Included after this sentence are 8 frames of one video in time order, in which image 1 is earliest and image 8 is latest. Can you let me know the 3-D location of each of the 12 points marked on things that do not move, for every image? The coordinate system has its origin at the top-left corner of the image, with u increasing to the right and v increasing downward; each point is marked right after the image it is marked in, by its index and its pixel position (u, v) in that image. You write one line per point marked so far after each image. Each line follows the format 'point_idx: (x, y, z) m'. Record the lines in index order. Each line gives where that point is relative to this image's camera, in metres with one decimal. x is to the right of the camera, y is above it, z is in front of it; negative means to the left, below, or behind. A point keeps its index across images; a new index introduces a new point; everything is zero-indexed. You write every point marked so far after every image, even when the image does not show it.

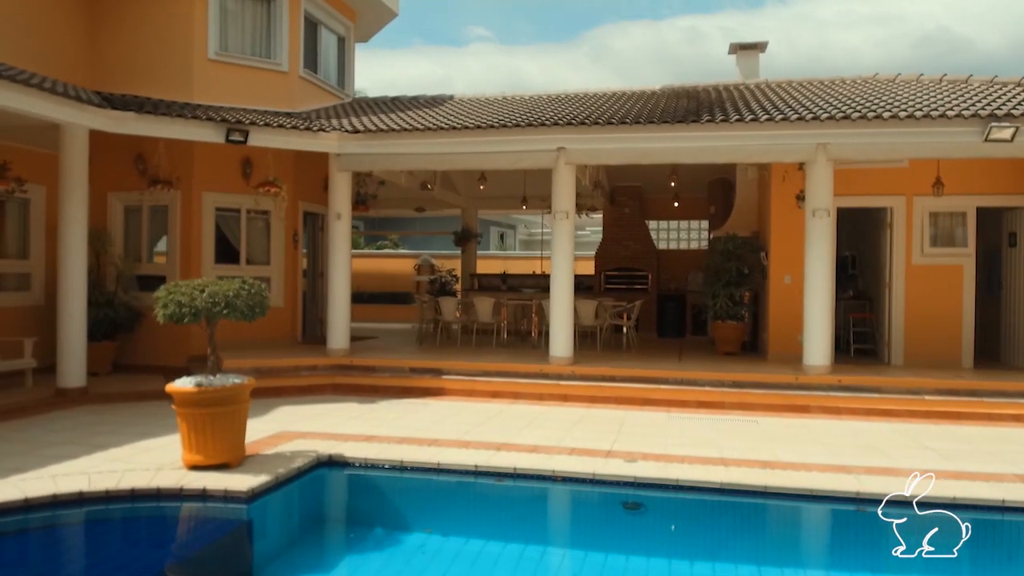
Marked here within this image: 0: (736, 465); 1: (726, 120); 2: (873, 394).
0: (+2.0, -1.6, +6.6) m
1: (+2.8, +2.1, +9.3) m
2: (+4.4, -1.3, +9.1) m
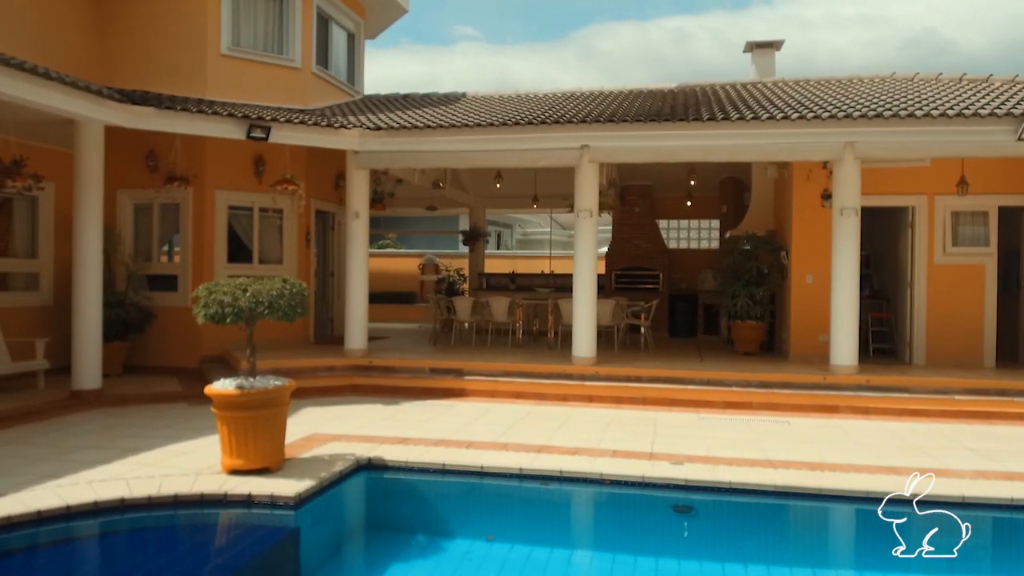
0: (+2.4, -1.6, +6.5) m
1: (+3.1, +2.1, +9.2) m
2: (+4.7, -1.3, +9.0) m
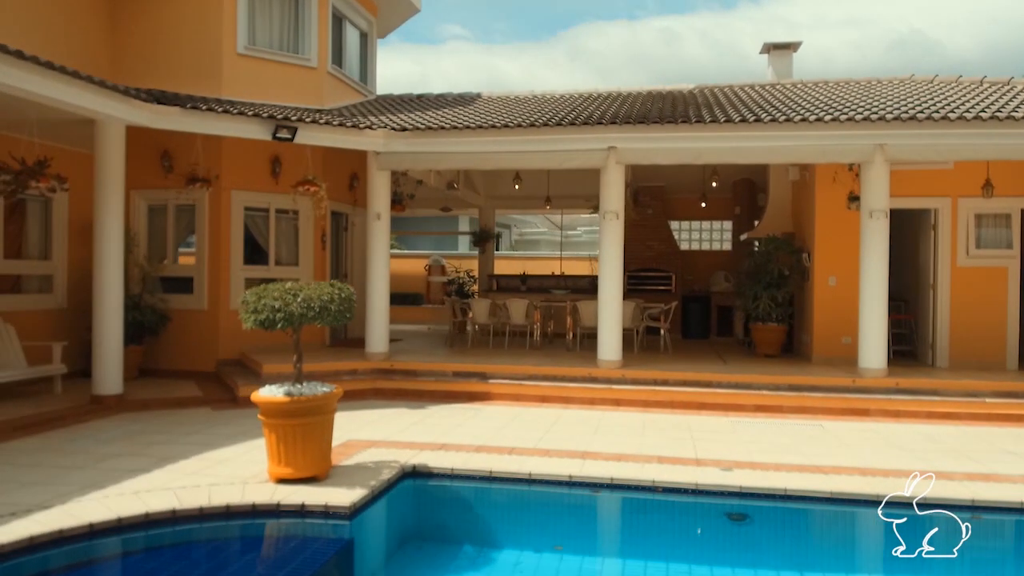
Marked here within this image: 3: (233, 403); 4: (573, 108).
0: (+2.7, -1.6, +6.4) m
1: (+3.4, +2.0, +9.1) m
2: (+5.0, -1.3, +9.0) m
3: (-3.5, -1.4, +9.4) m
4: (+1.0, +2.8, +11.9) m
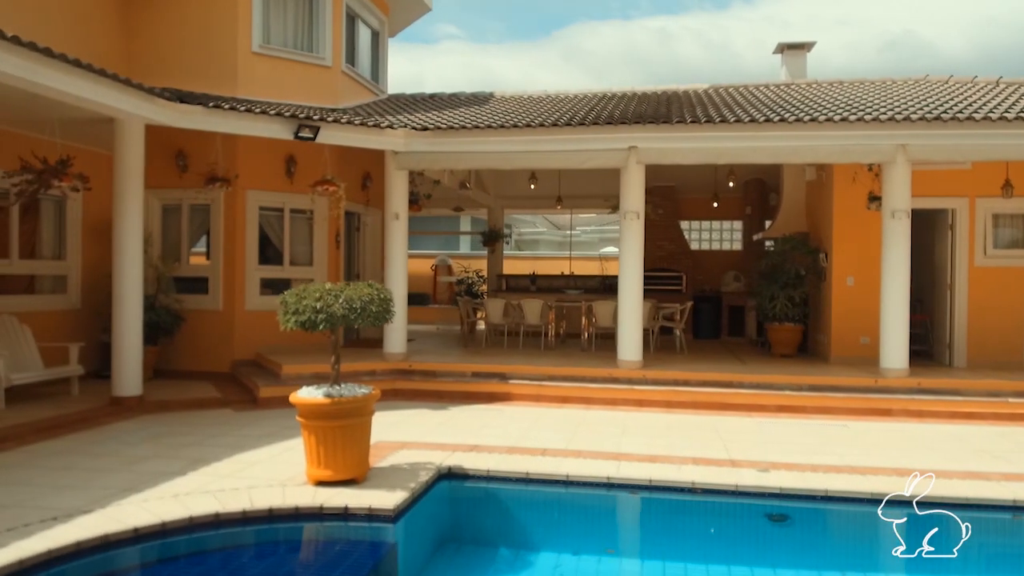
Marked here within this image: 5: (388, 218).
0: (+3.0, -1.6, +6.4) m
1: (+3.7, +2.0, +9.1) m
2: (+5.3, -1.3, +9.0) m
3: (-3.2, -1.4, +9.3) m
4: (+1.2, +2.8, +11.8) m
5: (-1.7, +1.0, +10.4) m
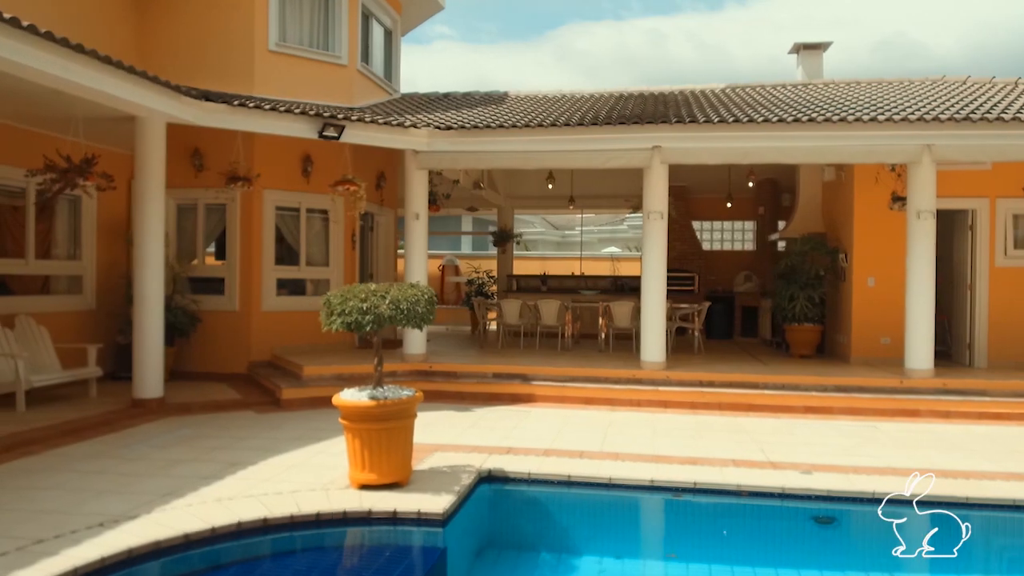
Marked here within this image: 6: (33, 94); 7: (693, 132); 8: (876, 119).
0: (+3.4, -1.6, +6.4) m
1: (+4.0, +2.0, +9.1) m
2: (+5.6, -1.3, +9.0) m
3: (-2.9, -1.4, +9.2) m
4: (+1.5, +2.8, +11.8) m
5: (-1.4, +1.0, +10.4) m
6: (-4.7, +1.9, +7.3) m
7: (+2.3, +2.0, +9.5) m
8: (+4.4, +2.0, +9.1) m
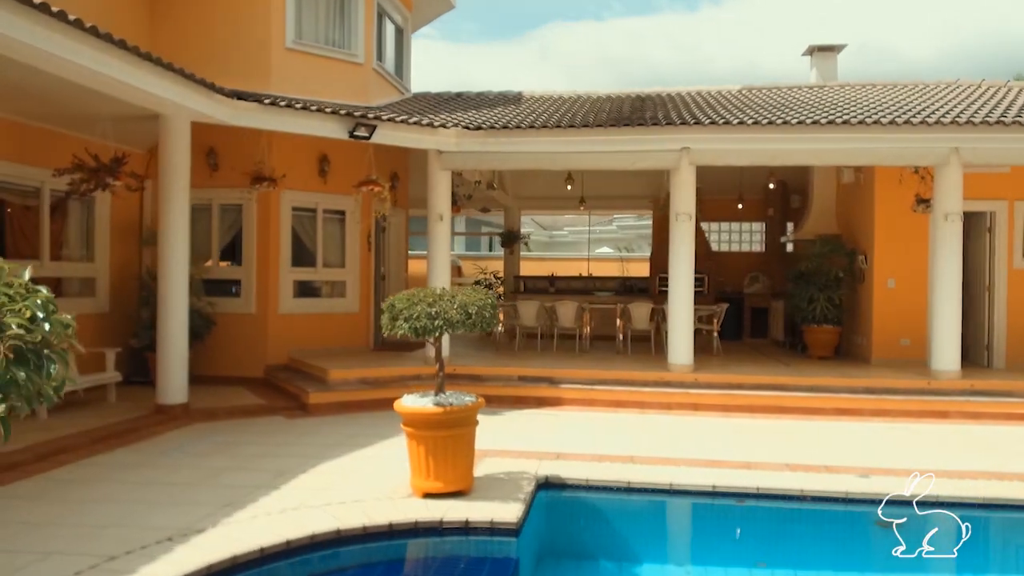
0: (+3.8, -1.6, +6.4) m
1: (+4.4, +2.0, +9.1) m
2: (+6.0, -1.3, +9.1) m
3: (-2.5, -1.5, +9.0) m
4: (+1.8, +2.8, +11.7) m
5: (-1.1, +0.9, +10.2) m
6: (-4.2, +1.8, +7.1) m
7: (+2.6, +2.0, +9.5) m
8: (+4.8, +2.0, +9.1) m
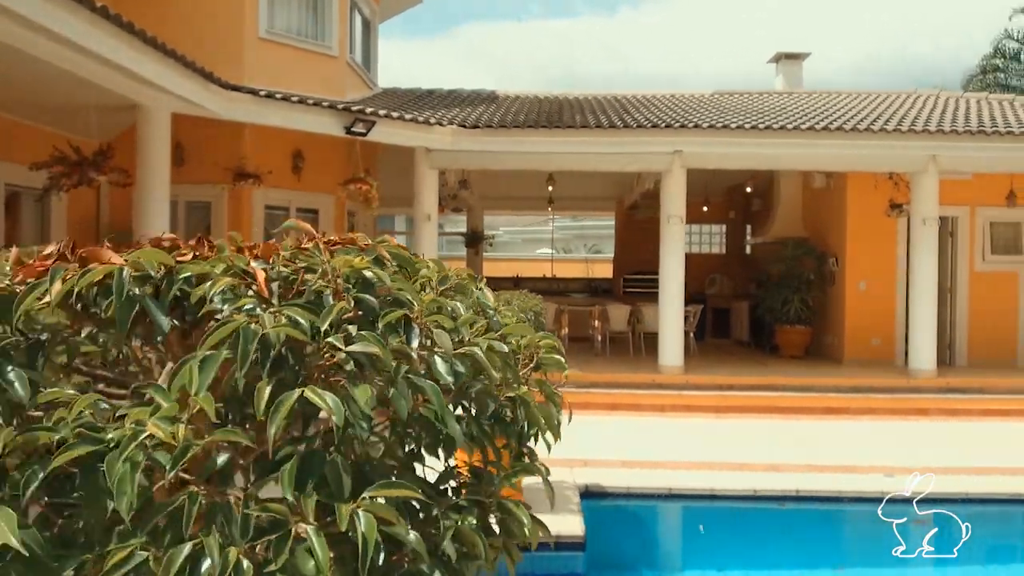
0: (+4.1, -1.7, +6.6) m
1: (+4.3, +2.0, +9.4) m
2: (+5.9, -1.4, +9.5) m
3: (-2.5, -1.5, +8.5) m
4: (+1.5, +2.8, +11.7) m
5: (-1.2, +0.9, +9.9) m
6: (-4.0, +1.8, +6.5) m
7: (+2.6, +1.9, +9.6) m
8: (+4.7, +2.0, +9.4) m
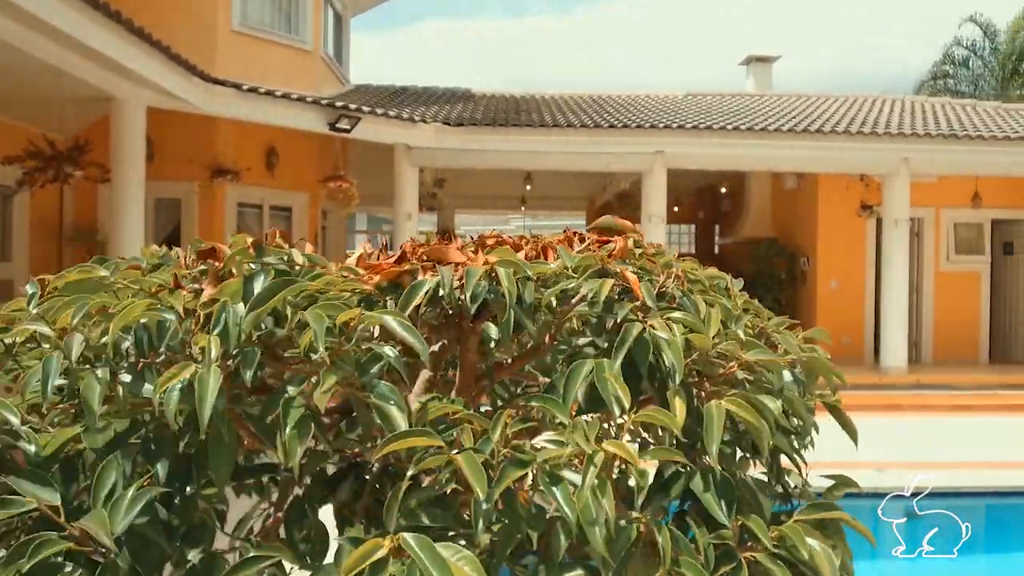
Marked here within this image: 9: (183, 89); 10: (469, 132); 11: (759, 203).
0: (+4.0, -1.7, +6.8) m
1: (+4.1, +2.0, +9.6) m
2: (+5.7, -1.4, +9.8) m
3: (-2.7, -1.5, +8.3) m
4: (+1.1, +2.8, +11.7) m
5: (-1.5, +0.9, +9.8) m
6: (-4.1, +1.8, +6.2) m
7: (+2.3, +1.9, +9.7) m
8: (+4.5, +2.0, +9.6) m
9: (-3.1, +1.8, +6.9) m
10: (-0.6, +2.0, +9.4) m
11: (+4.4, +1.5, +13.2) m
